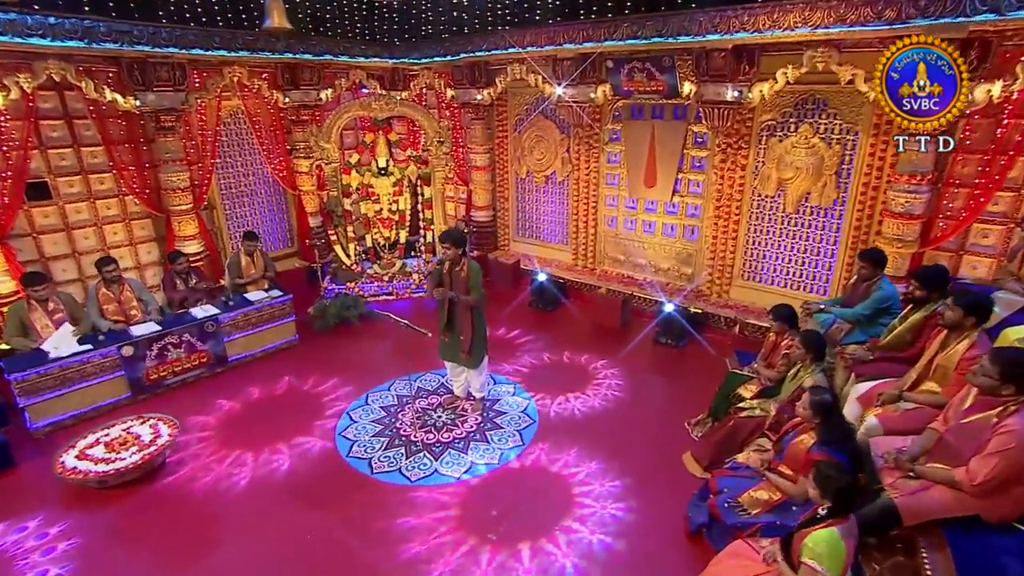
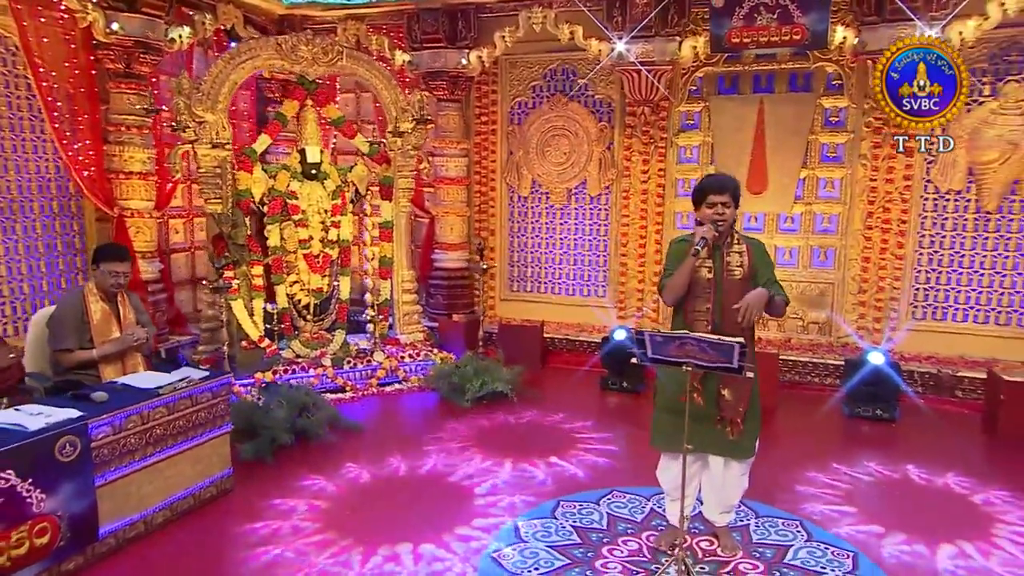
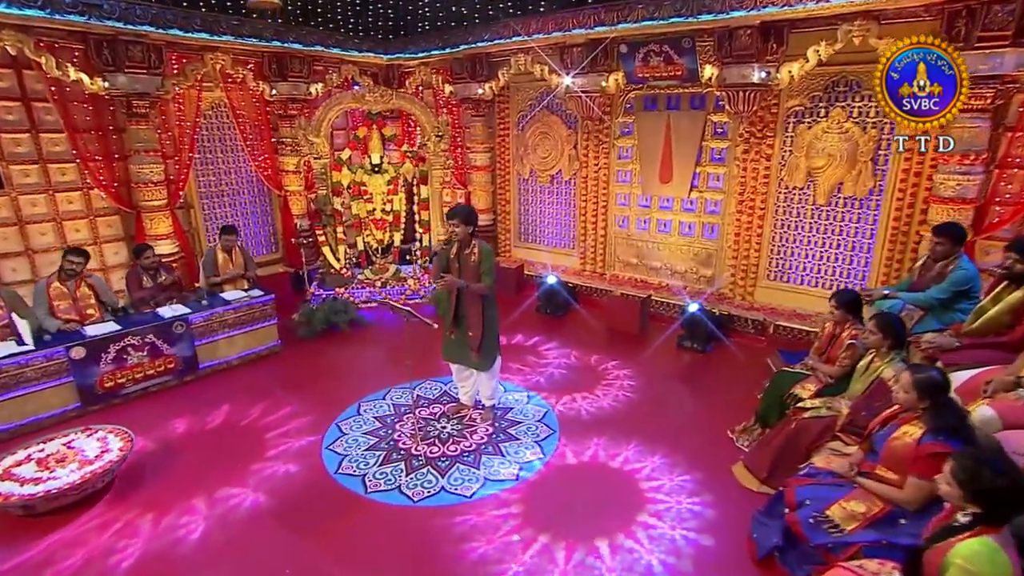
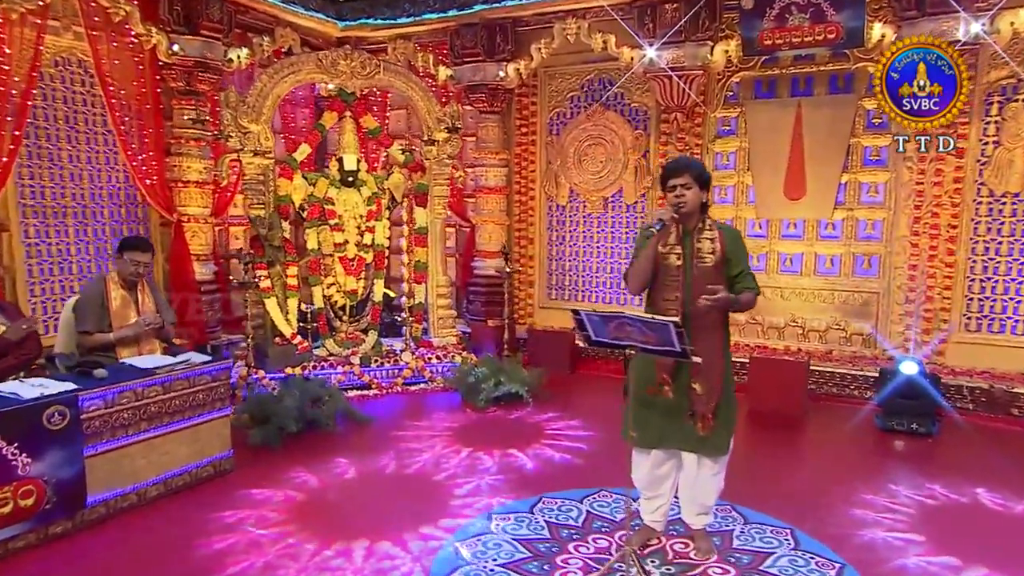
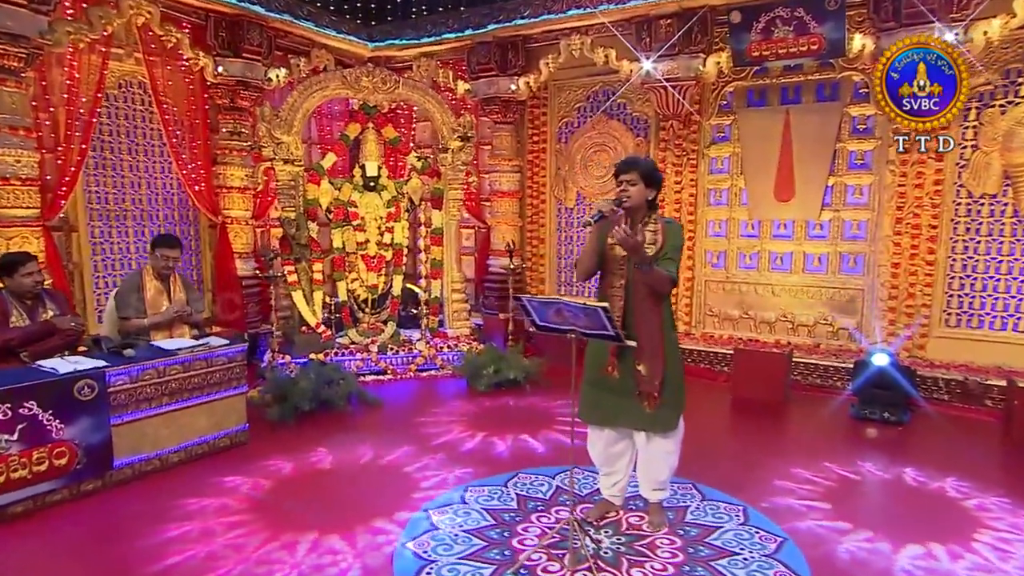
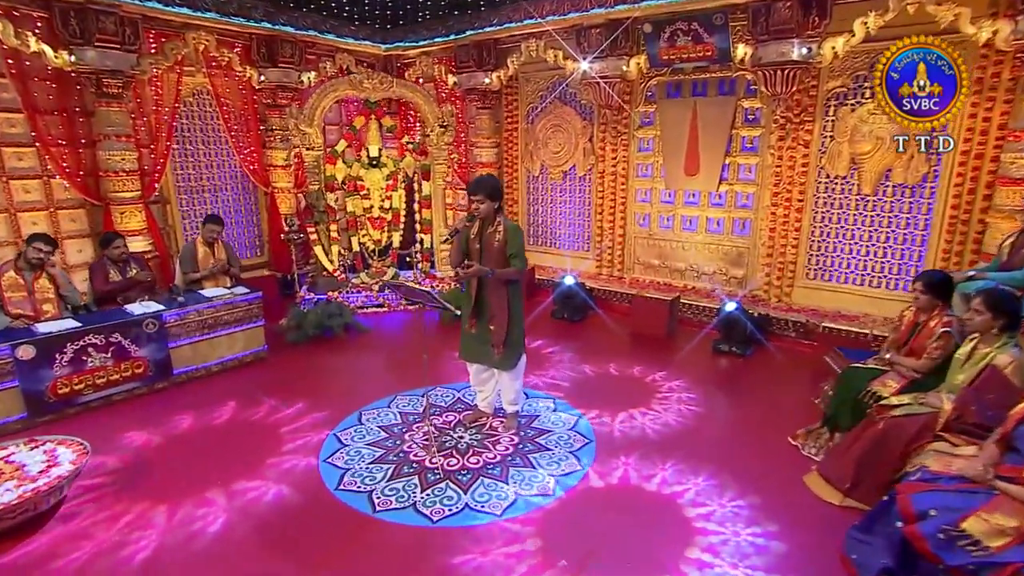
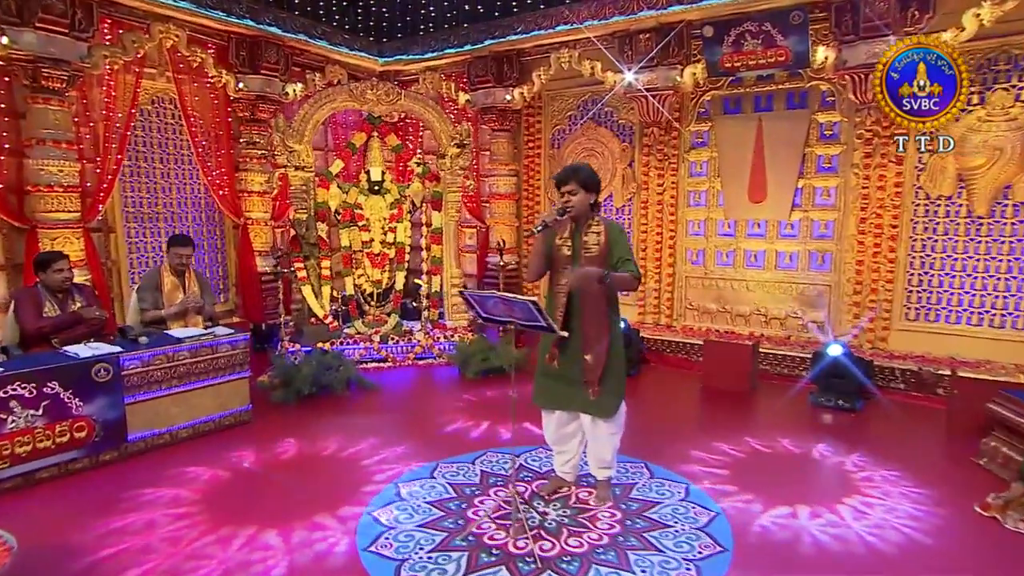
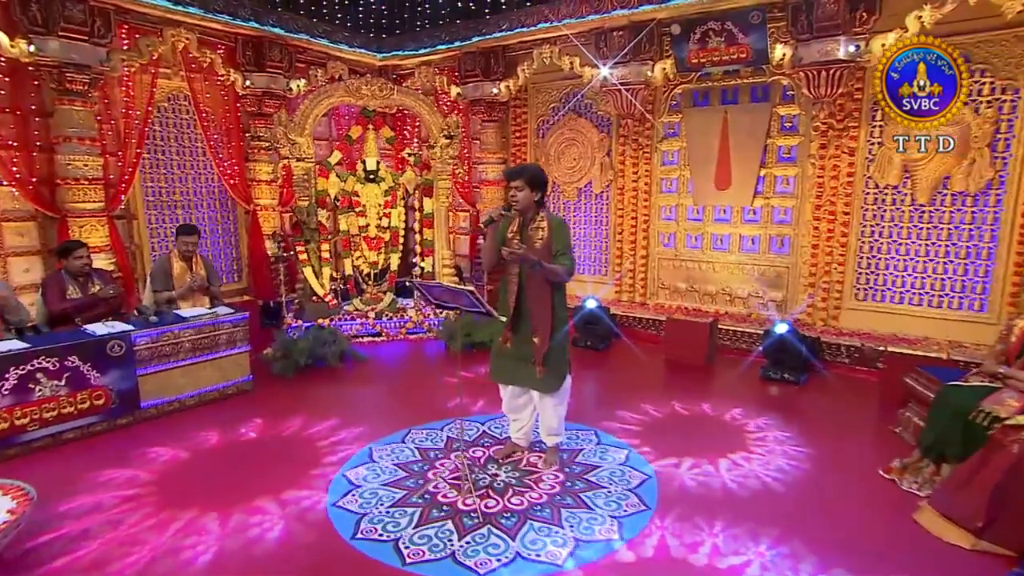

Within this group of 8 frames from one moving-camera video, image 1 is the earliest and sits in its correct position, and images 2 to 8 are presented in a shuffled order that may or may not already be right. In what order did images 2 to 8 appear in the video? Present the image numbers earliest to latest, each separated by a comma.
3, 6, 8, 7, 5, 4, 2
